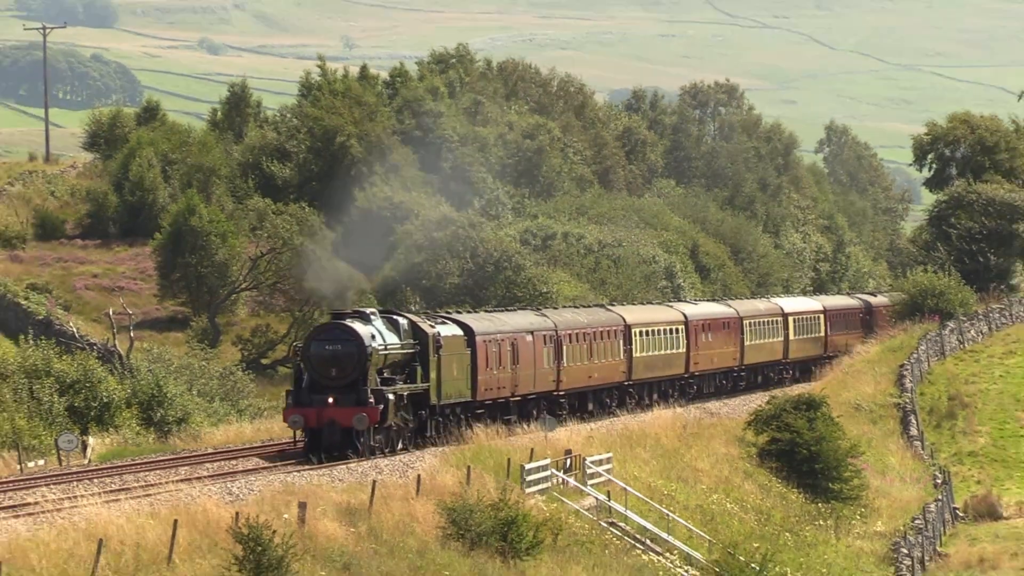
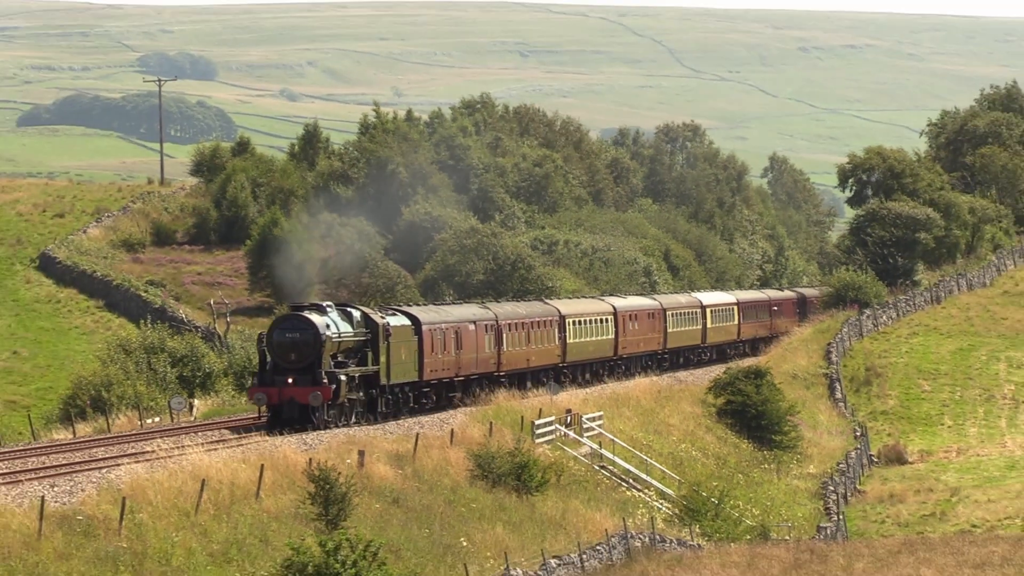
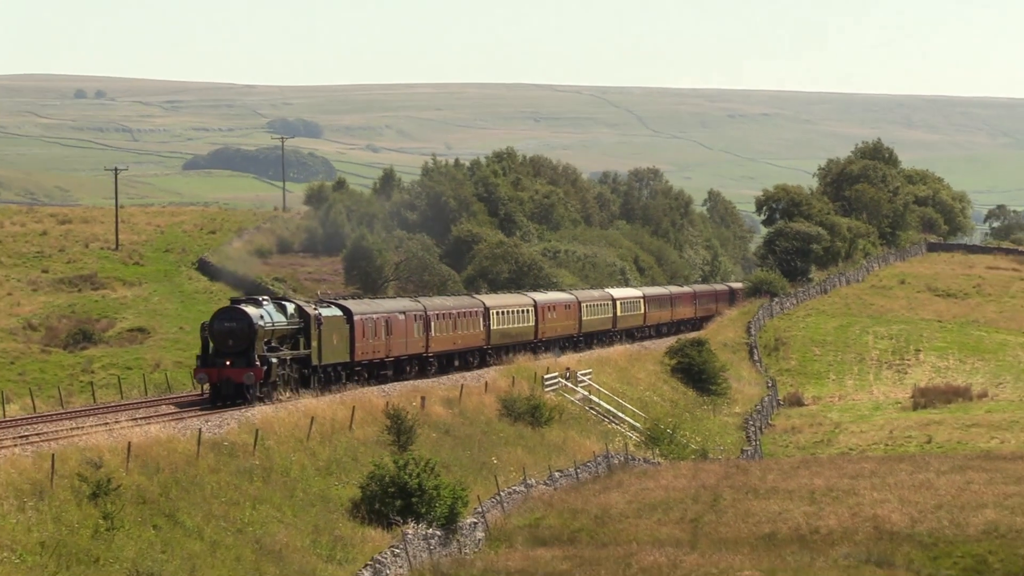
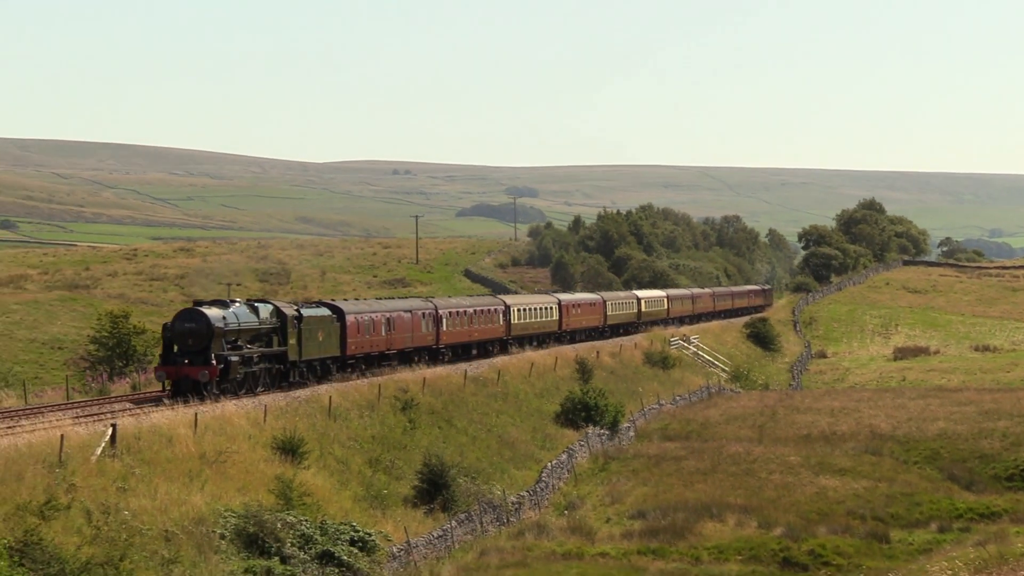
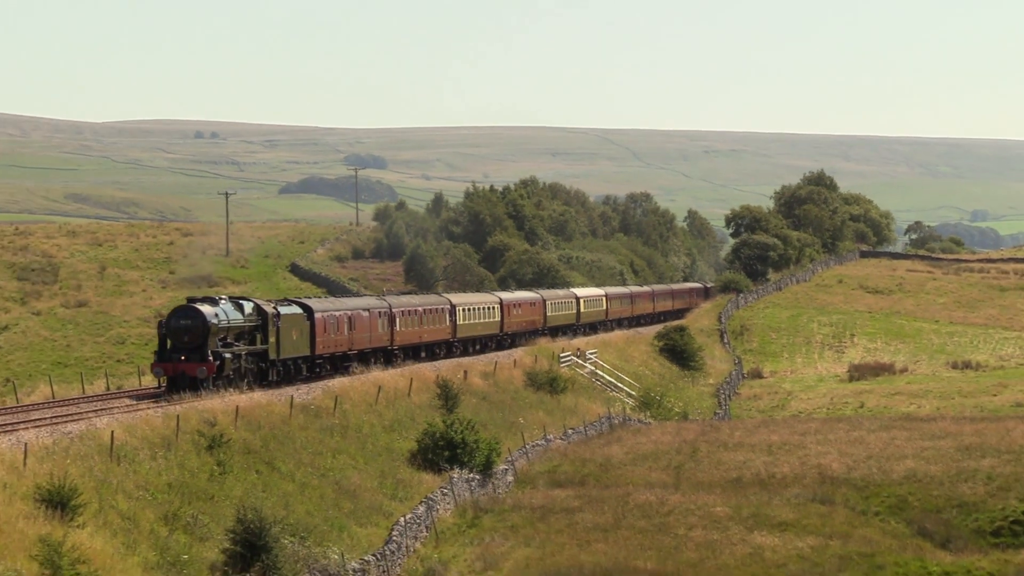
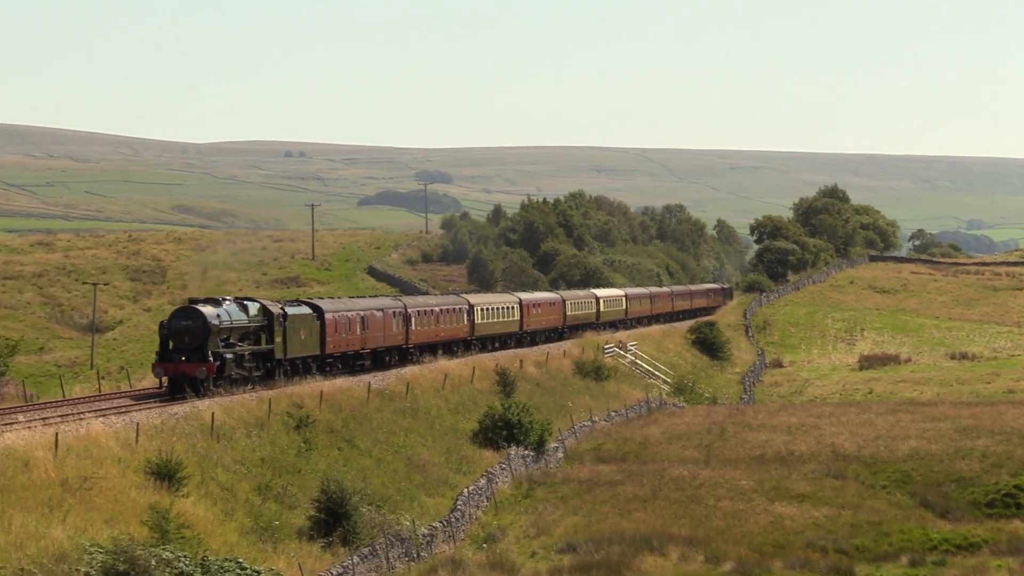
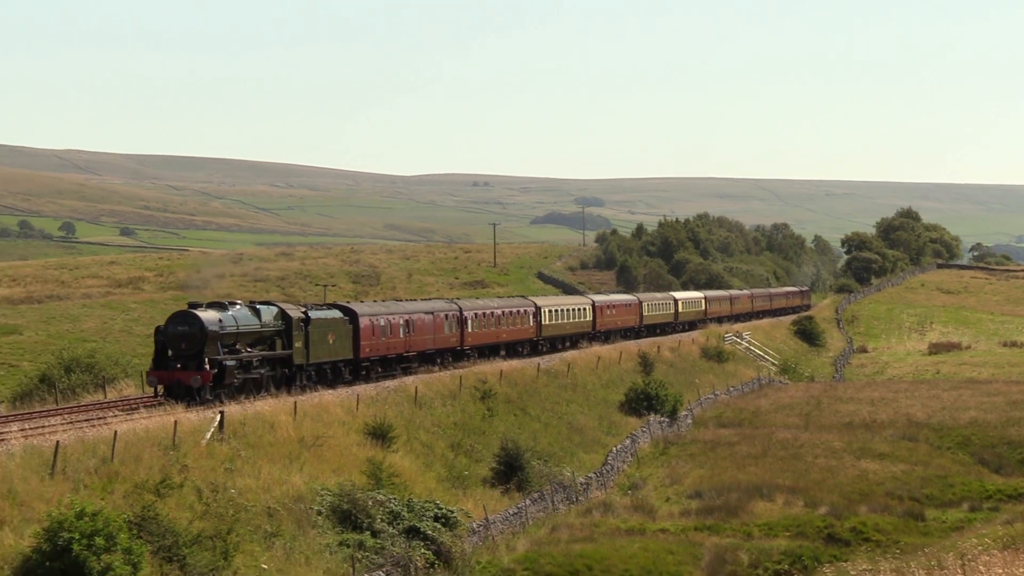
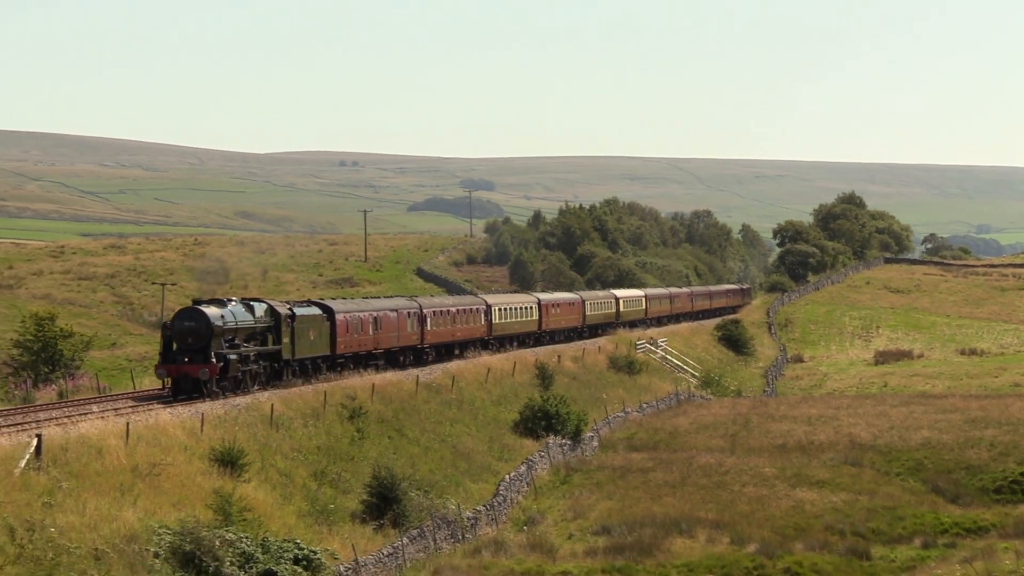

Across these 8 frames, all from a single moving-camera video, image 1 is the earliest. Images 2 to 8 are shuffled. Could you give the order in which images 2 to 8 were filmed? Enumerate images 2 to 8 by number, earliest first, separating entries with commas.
2, 3, 5, 6, 8, 4, 7
